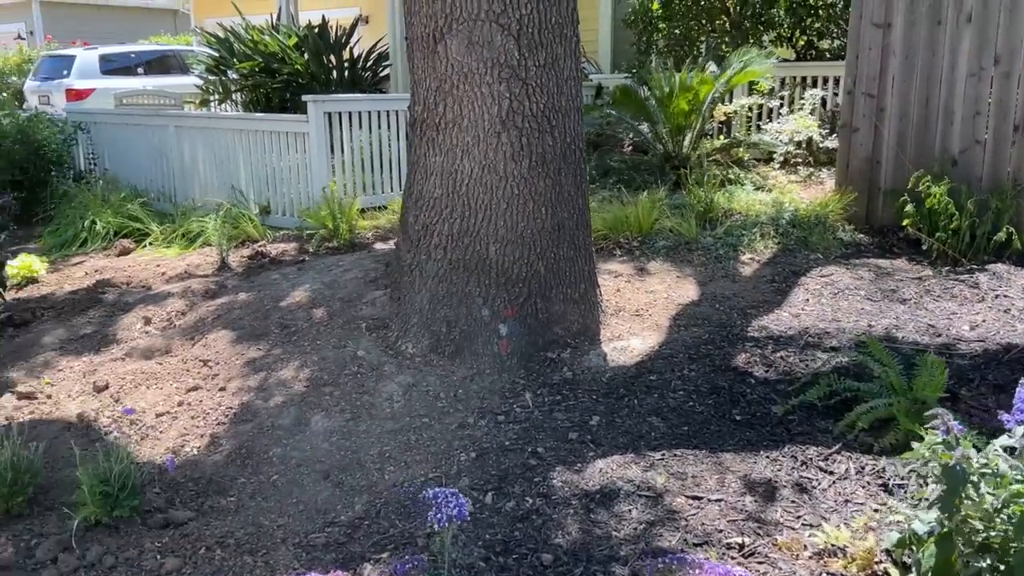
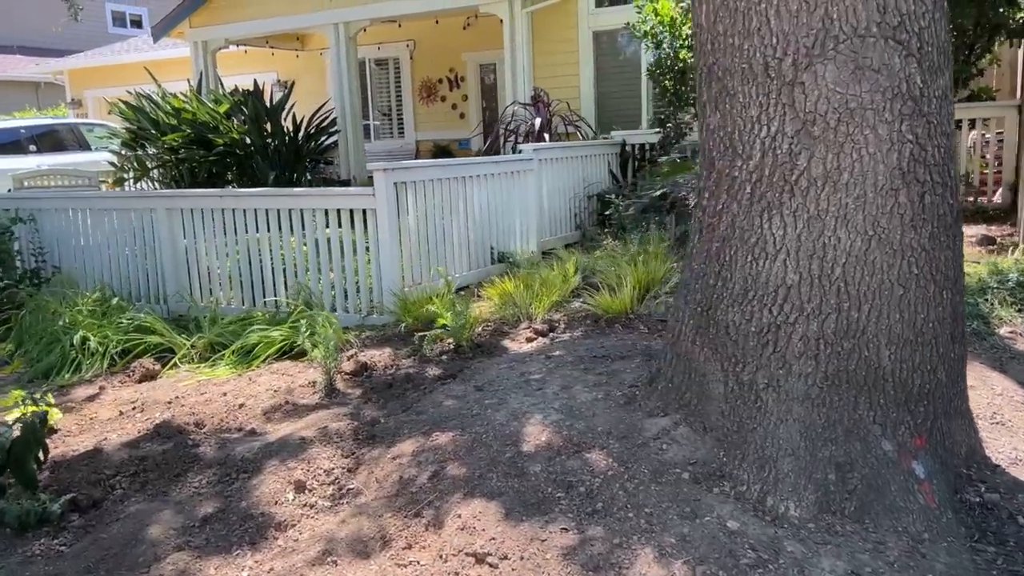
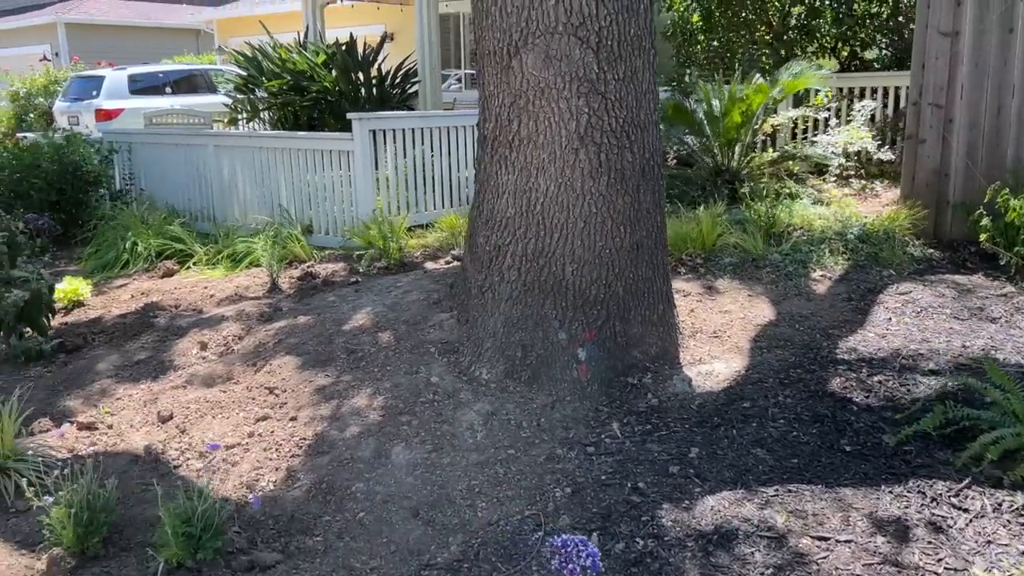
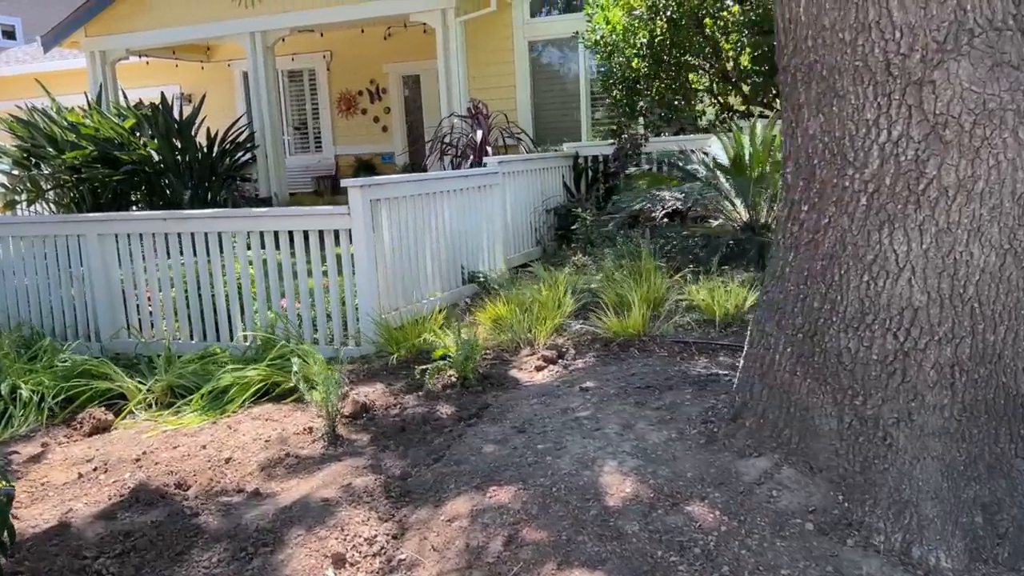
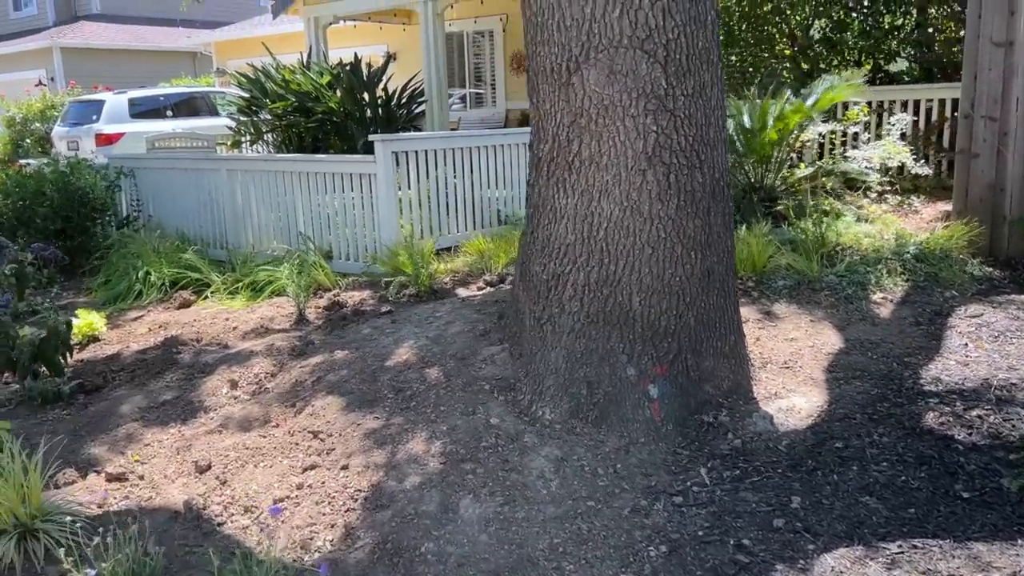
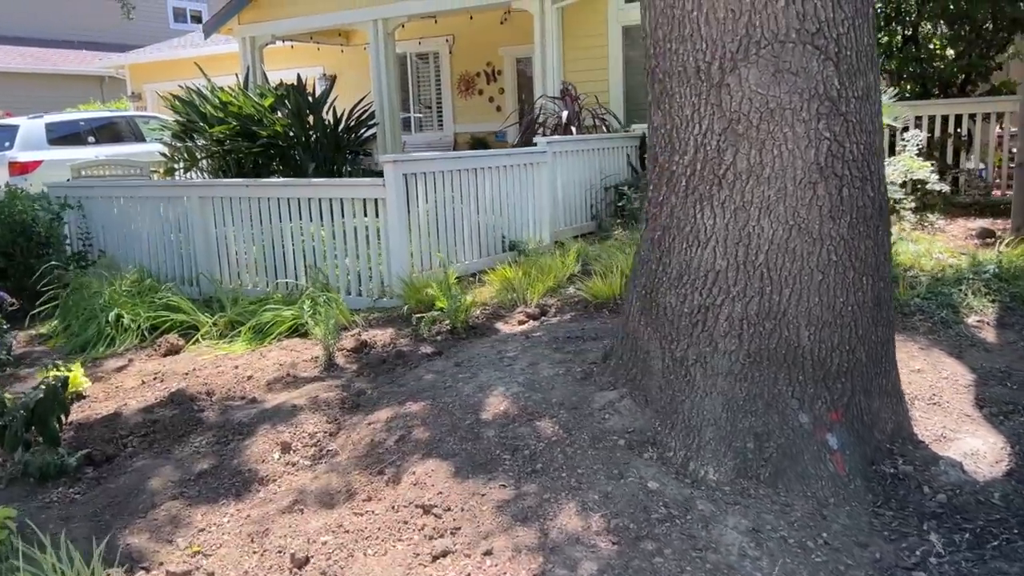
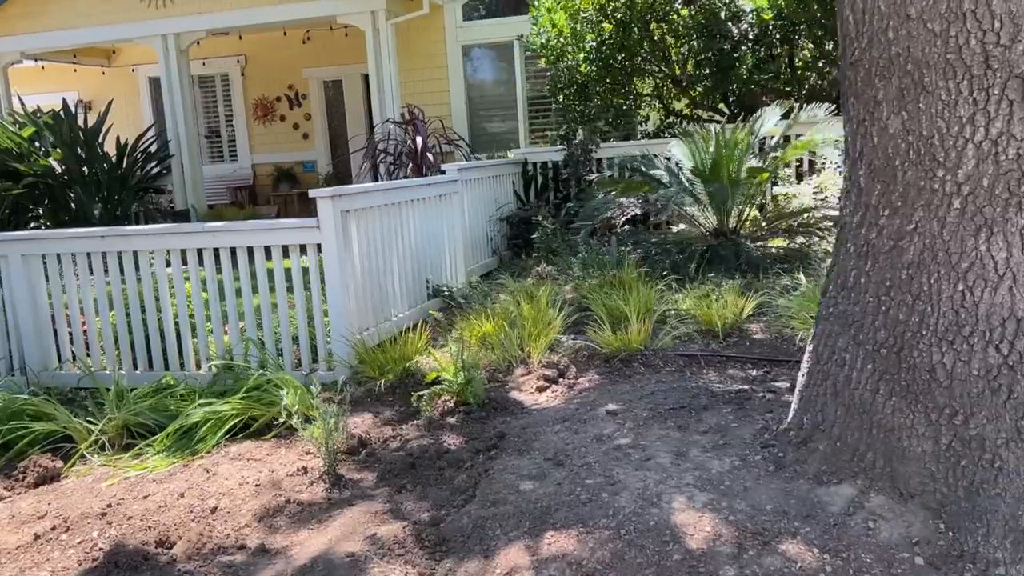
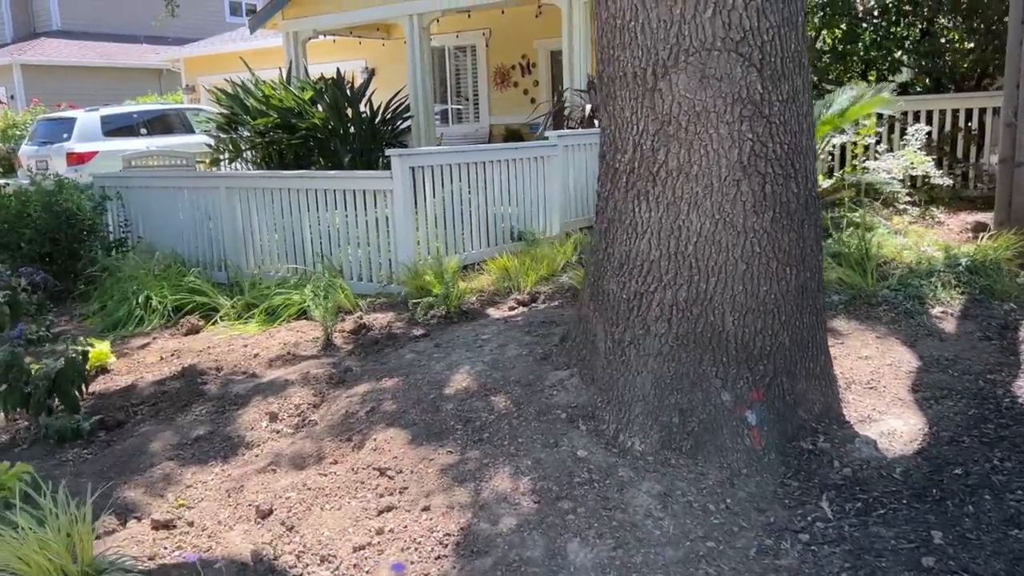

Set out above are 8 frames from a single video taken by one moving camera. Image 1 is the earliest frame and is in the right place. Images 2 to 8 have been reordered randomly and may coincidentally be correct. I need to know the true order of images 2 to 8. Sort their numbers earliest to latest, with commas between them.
3, 5, 8, 6, 2, 4, 7
